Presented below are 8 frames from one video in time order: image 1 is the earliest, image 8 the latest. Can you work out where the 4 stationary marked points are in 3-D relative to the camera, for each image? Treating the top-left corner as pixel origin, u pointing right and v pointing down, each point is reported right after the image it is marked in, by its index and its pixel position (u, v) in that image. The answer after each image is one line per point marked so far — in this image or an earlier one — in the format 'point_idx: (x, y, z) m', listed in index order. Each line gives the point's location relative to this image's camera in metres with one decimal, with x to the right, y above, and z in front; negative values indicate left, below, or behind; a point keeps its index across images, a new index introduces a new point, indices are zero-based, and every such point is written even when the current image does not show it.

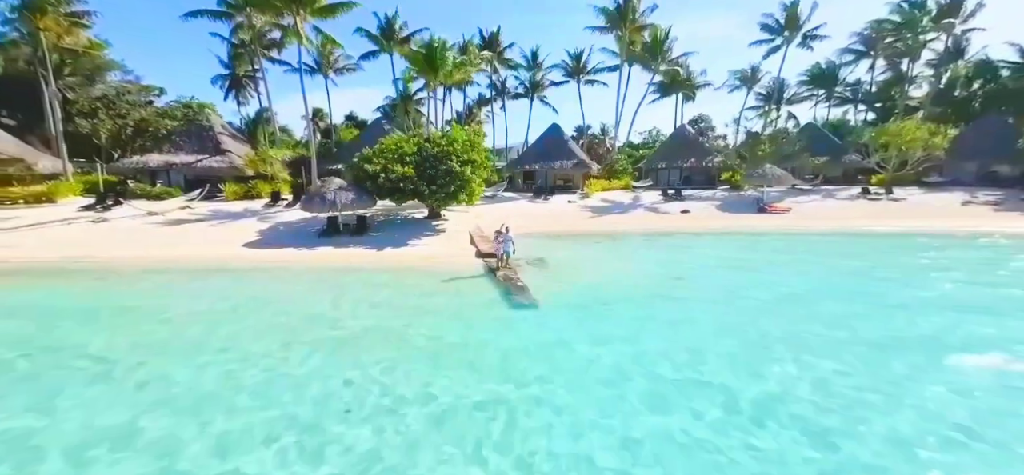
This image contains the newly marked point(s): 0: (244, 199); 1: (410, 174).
0: (-12.2, +1.7, +18.6) m
1: (-3.8, +2.3, +15.2) m
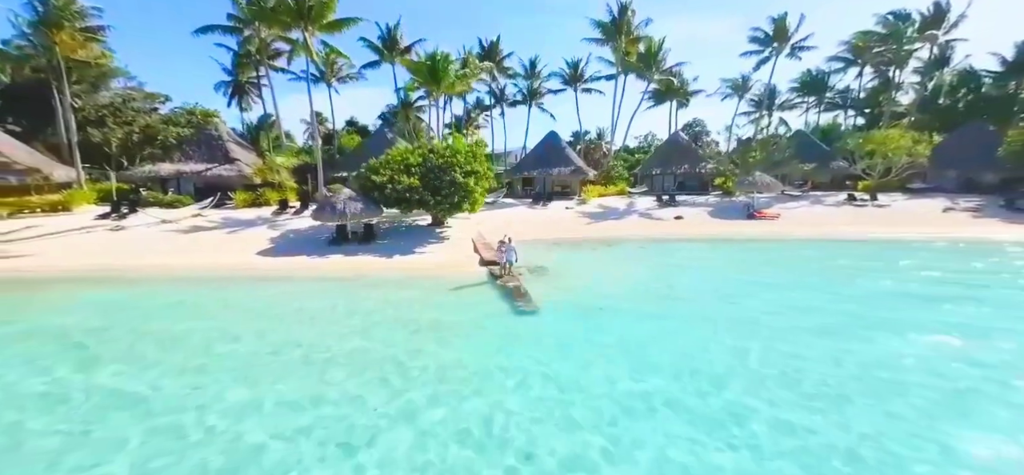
0: (-12.2, +1.4, +19.2) m
1: (-3.7, +2.1, +15.9) m
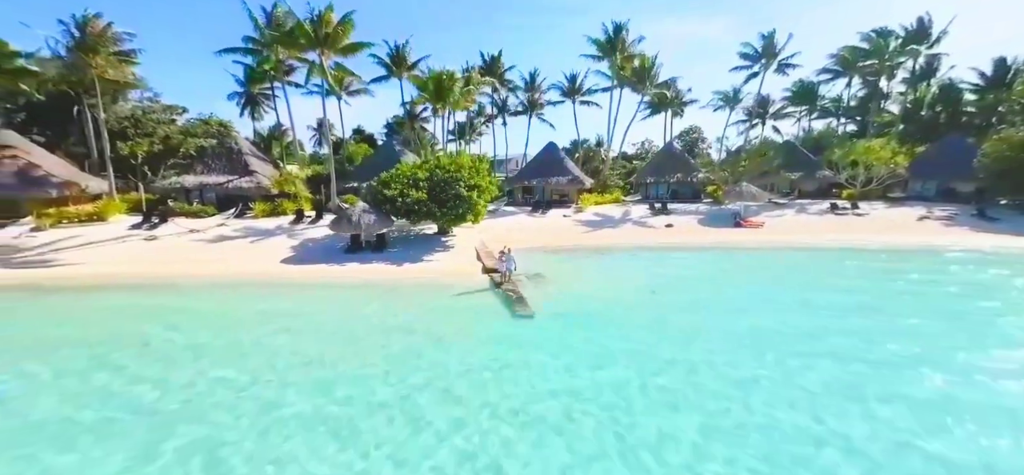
0: (-12.2, +1.1, +20.7) m
1: (-3.7, +1.7, +17.3) m
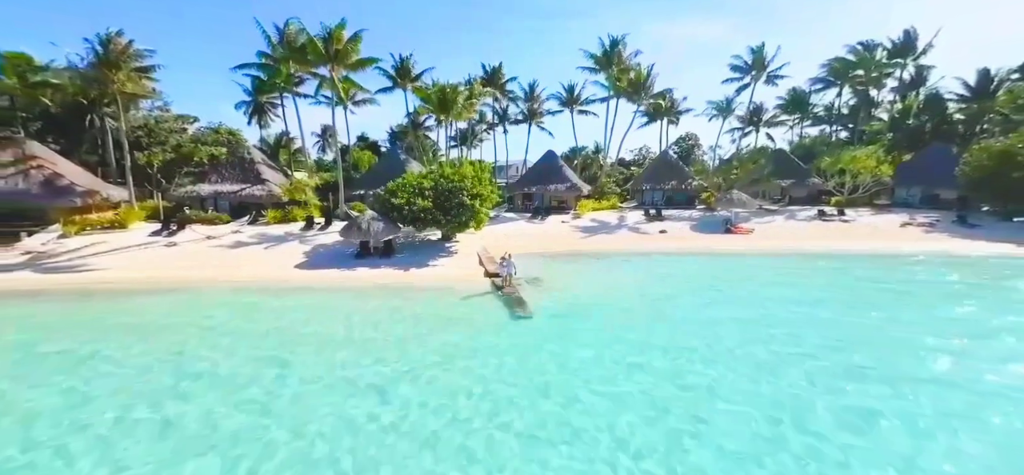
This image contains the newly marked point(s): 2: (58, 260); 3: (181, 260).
0: (-12.1, +0.8, +21.7) m
1: (-3.7, +1.4, +18.3) m
2: (-18.3, -0.9, +16.5) m
3: (-13.9, -0.9, +17.2) m
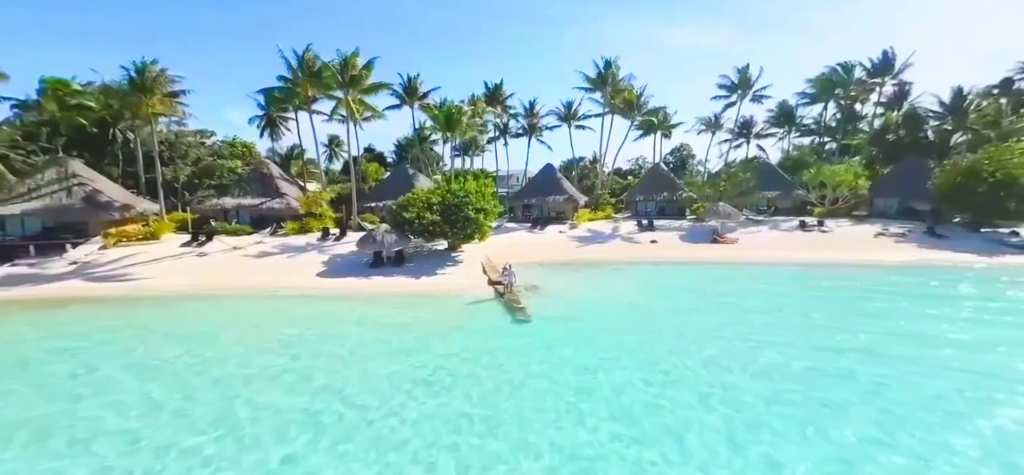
0: (-12.1, +0.2, +23.4) m
1: (-3.7, +0.9, +20.0) m
2: (-18.3, -1.4, +18.2) m
3: (-13.9, -1.5, +18.9) m
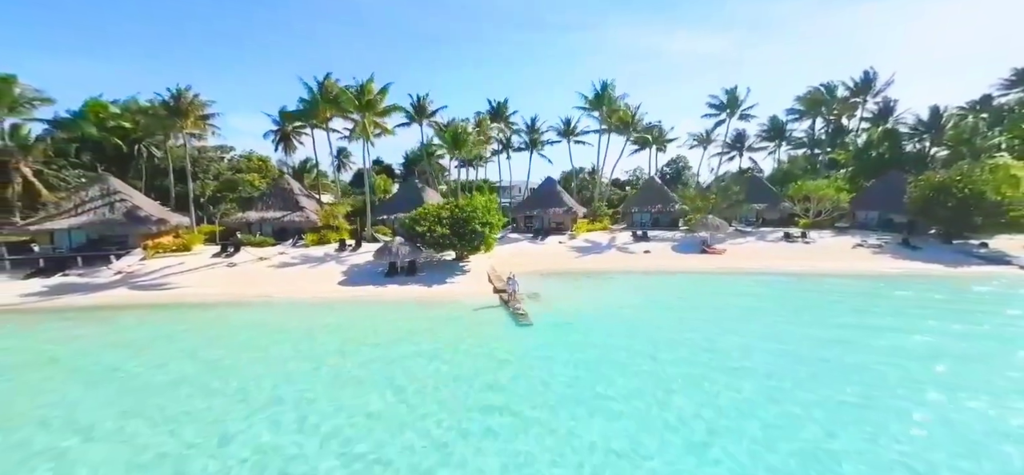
0: (-11.9, -0.5, +25.3) m
1: (-3.5, +0.3, +21.9) m
2: (-18.1, -2.0, +20.1) m
3: (-13.7, -2.1, +20.8) m
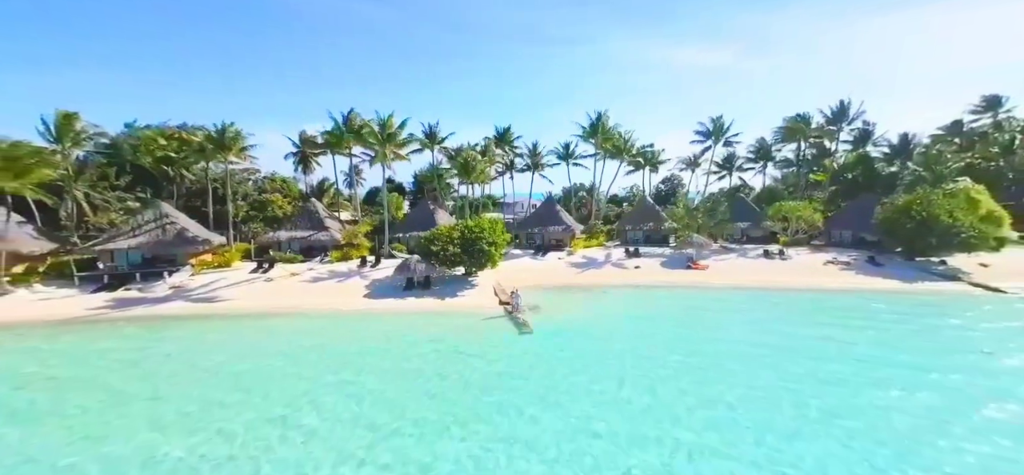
0: (-11.7, -1.7, +28.3) m
1: (-3.3, -0.9, +24.8) m
2: (-17.9, -3.0, +23.1) m
3: (-13.5, -3.2, +23.7) m
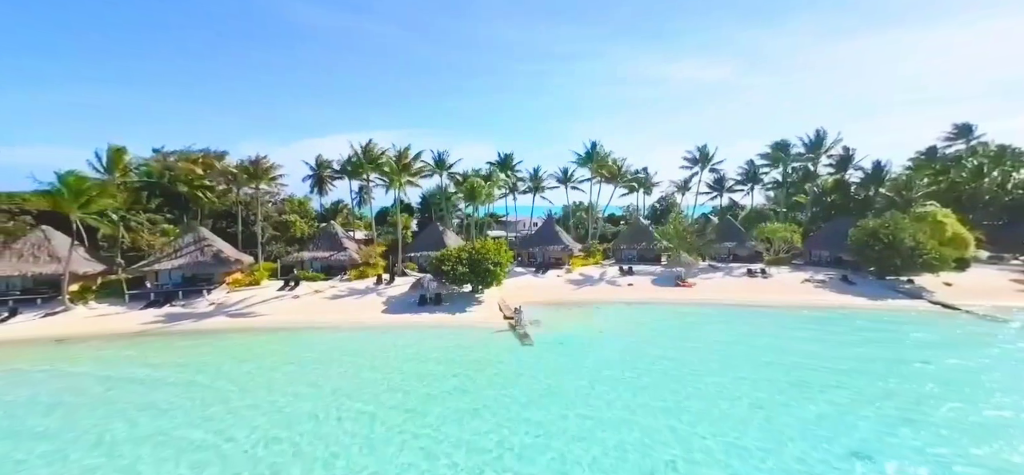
0: (-11.5, -3.2, +31.0) m
1: (-3.1, -2.3, +27.5) m
2: (-17.7, -4.4, +25.8) m
3: (-13.4, -4.5, +26.4) m
